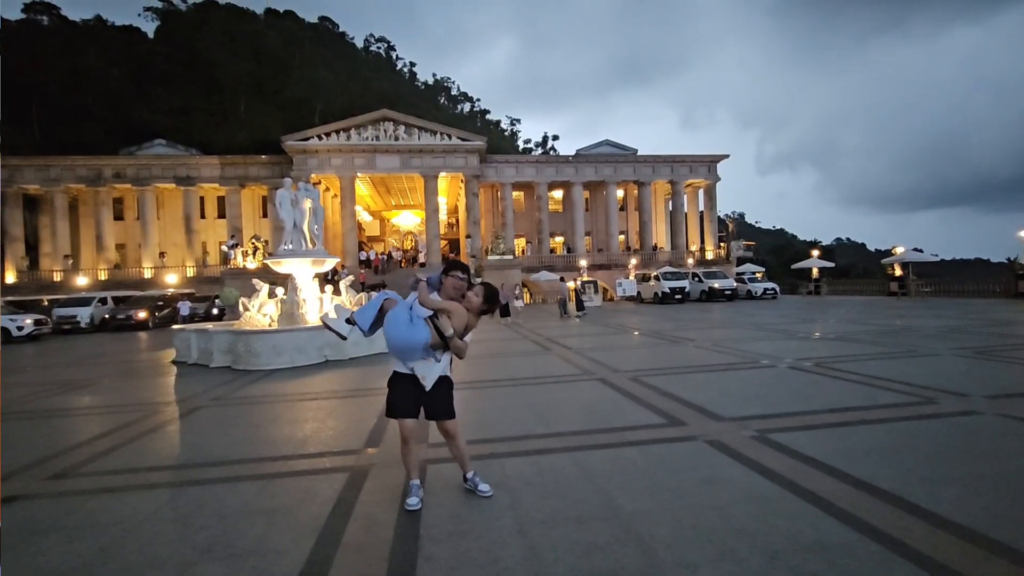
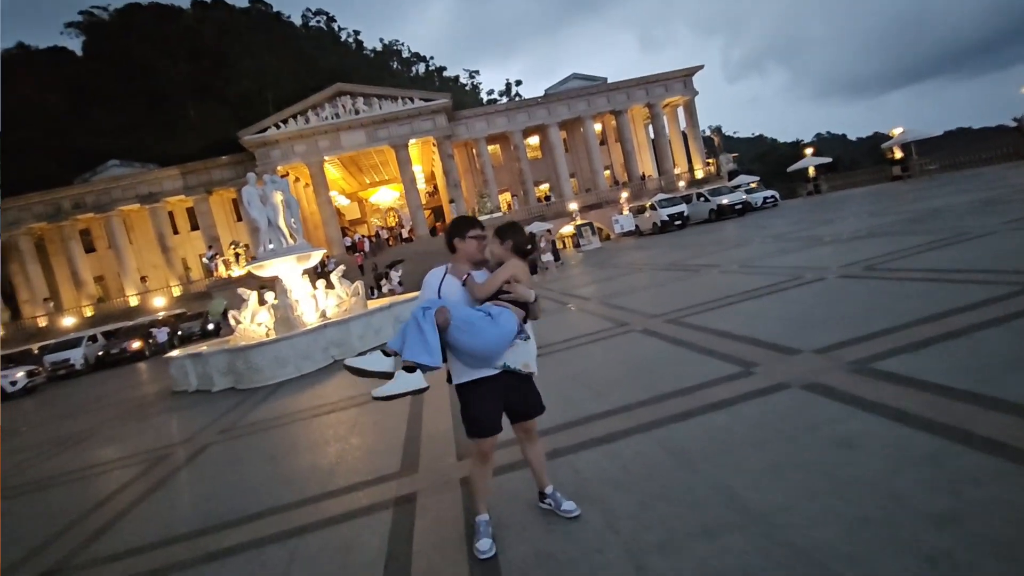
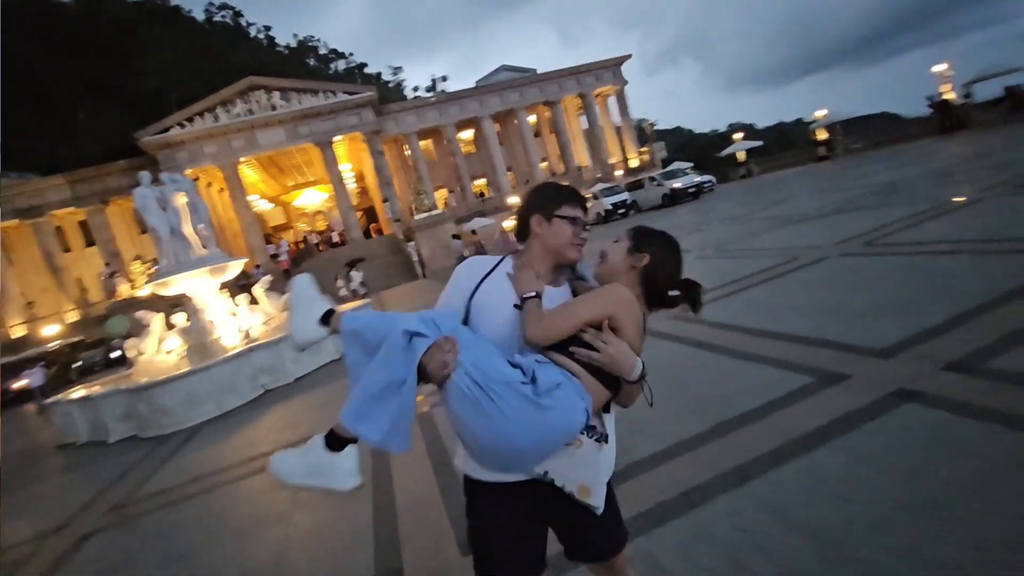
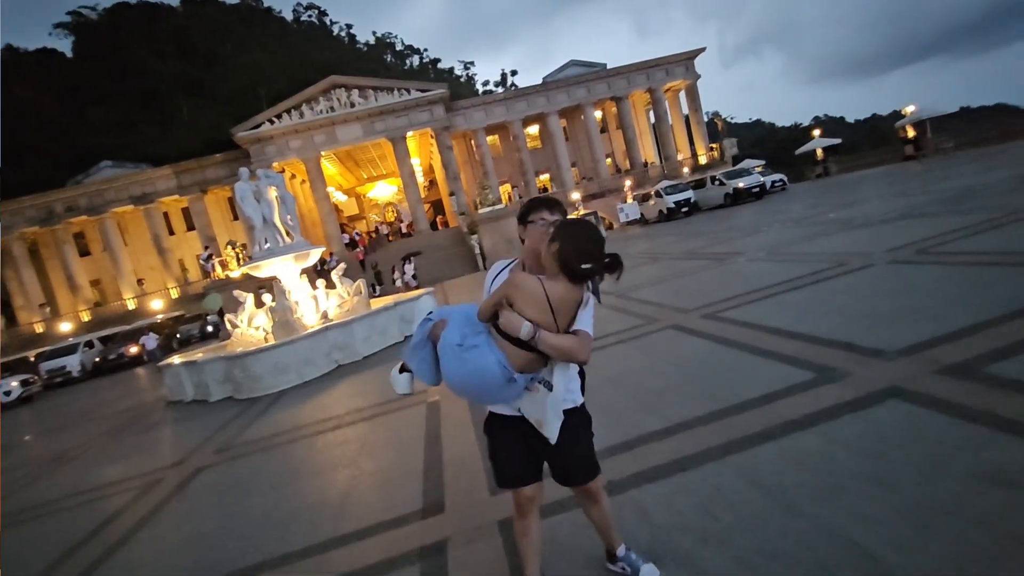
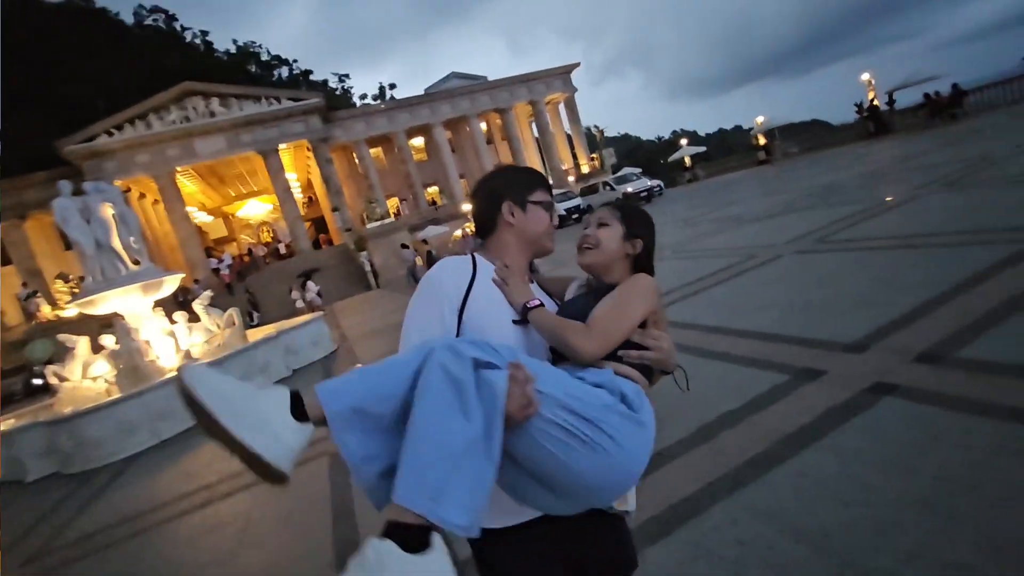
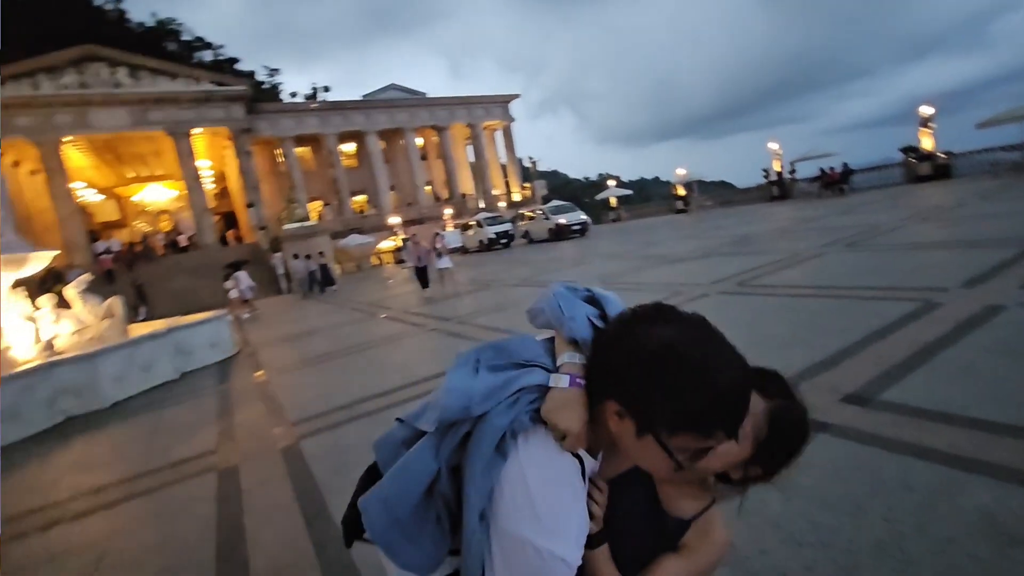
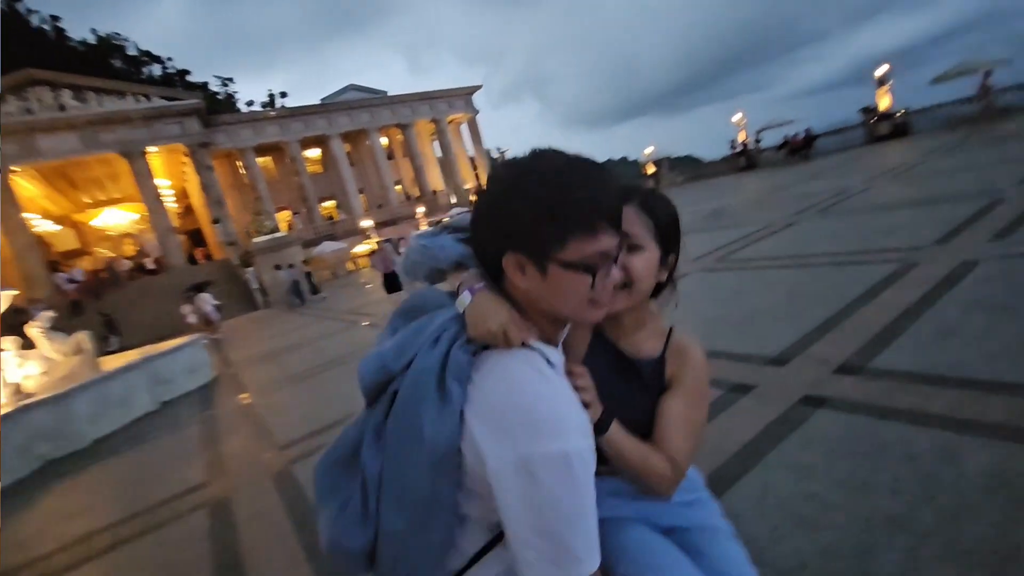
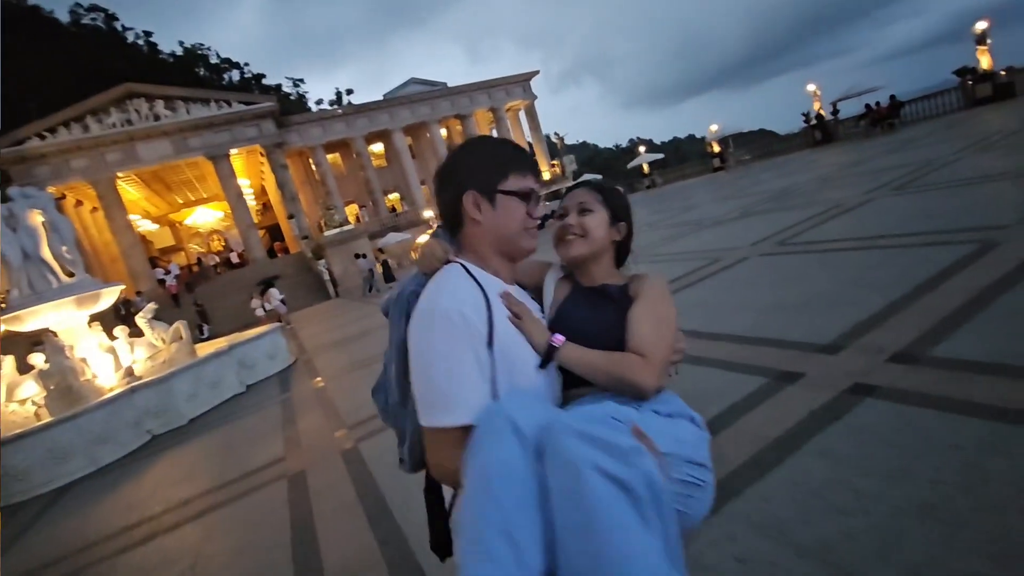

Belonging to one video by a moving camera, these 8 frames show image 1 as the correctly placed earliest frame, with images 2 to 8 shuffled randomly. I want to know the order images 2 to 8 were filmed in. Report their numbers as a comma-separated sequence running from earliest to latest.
2, 4, 3, 5, 8, 7, 6
